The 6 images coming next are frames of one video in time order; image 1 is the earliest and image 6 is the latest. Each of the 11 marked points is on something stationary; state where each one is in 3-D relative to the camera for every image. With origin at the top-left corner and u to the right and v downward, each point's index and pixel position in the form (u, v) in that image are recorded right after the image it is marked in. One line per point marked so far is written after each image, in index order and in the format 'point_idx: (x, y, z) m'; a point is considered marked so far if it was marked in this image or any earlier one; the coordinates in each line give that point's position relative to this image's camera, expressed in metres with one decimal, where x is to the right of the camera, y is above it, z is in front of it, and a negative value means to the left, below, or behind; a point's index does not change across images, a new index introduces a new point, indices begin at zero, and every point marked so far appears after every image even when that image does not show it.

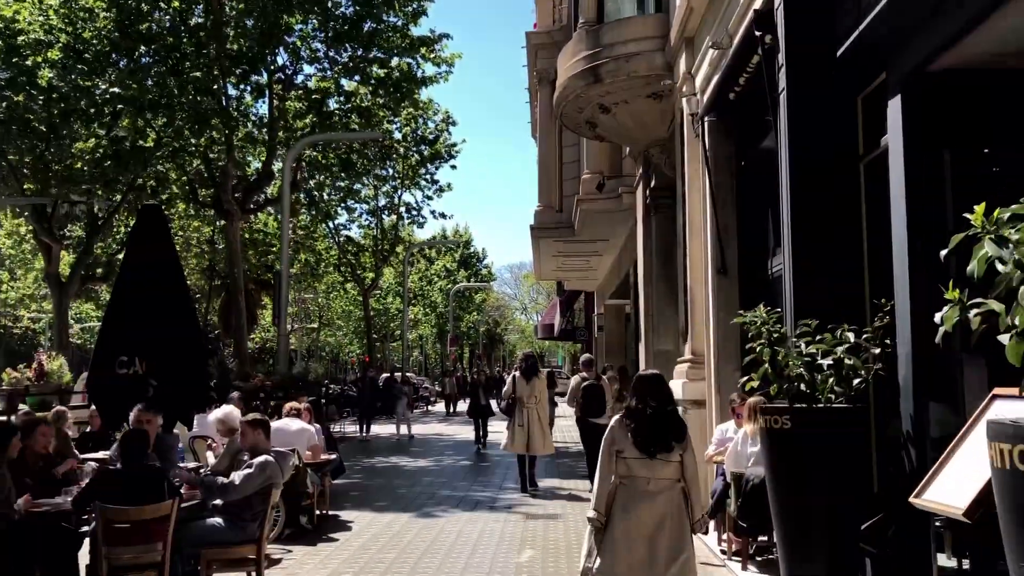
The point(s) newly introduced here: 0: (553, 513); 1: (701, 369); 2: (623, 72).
0: (+0.4, -2.4, +9.6) m
1: (+1.9, -0.8, +9.3) m
2: (+1.3, +2.5, +10.6) m
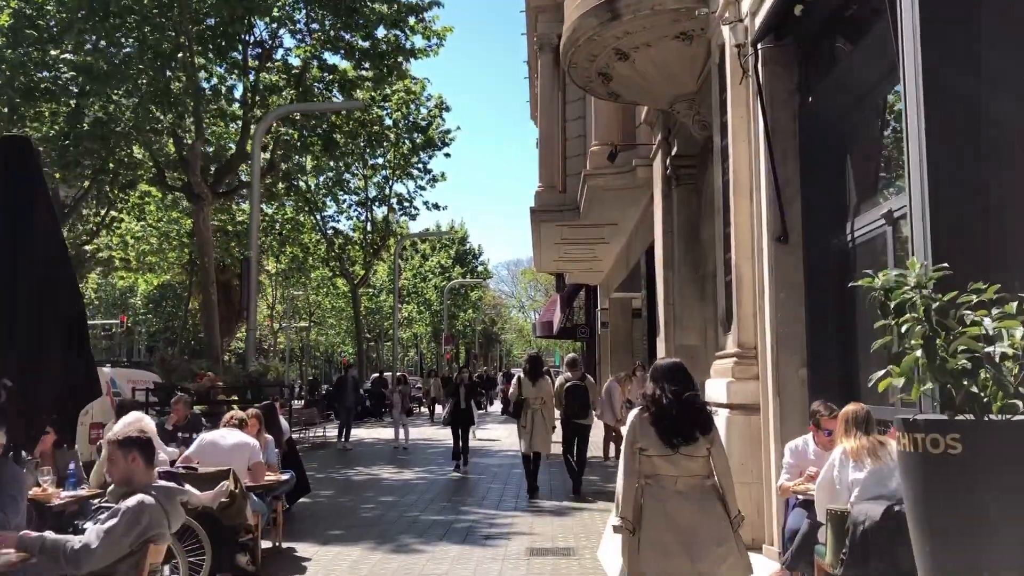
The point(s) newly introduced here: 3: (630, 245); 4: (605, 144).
0: (+0.4, -2.2, +7.7) m
1: (+1.9, -0.6, +7.4) m
2: (+1.3, +2.7, +8.7) m
3: (+2.5, +0.9, +19.0) m
4: (+1.4, +2.2, +13.9) m
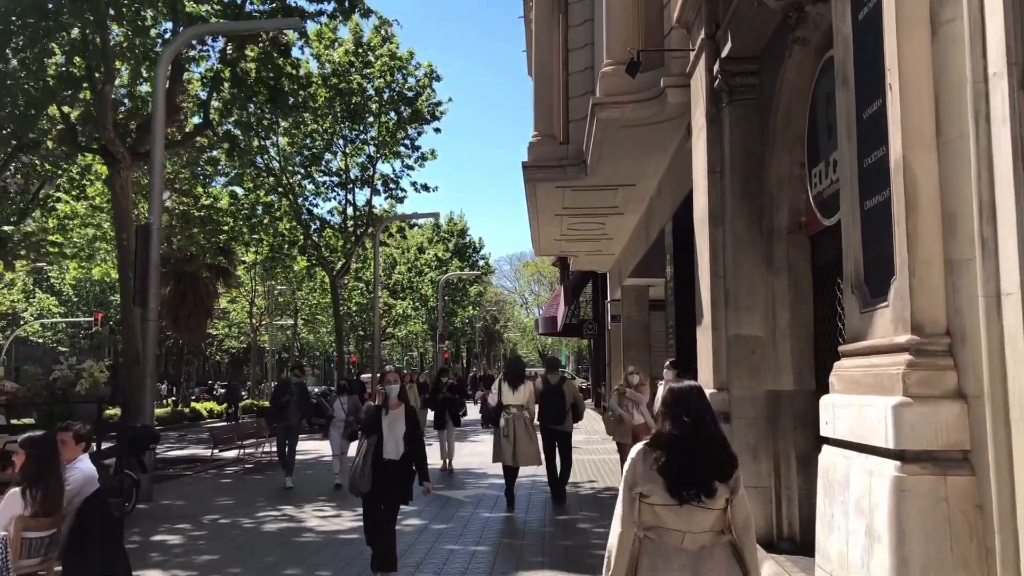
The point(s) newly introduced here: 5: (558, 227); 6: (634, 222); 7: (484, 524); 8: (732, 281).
0: (+0.2, -1.9, +3.9) m
1: (+1.7, -0.3, +3.5) m
2: (+1.0, +3.0, +4.9) m
3: (+2.3, +1.2, +15.2) m
4: (+1.2, +2.5, +10.1) m
5: (+0.9, +1.1, +16.8) m
6: (+2.2, +1.2, +16.4) m
7: (-0.3, -2.4, +9.4) m
8: (+2.0, 0.0, +8.1) m
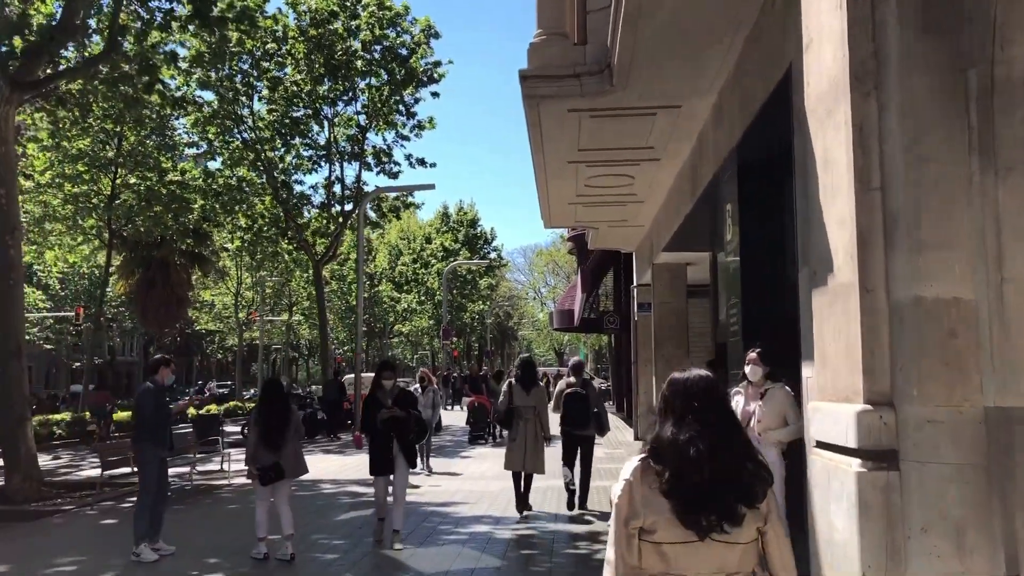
0: (-0.1, -1.5, 0.0) m
1: (+1.4, +0.1, -0.4) m
2: (+0.8, +3.4, +1.0) m
3: (+2.2, +1.6, +11.2) m
4: (+1.1, +2.9, +6.1) m
5: (+0.9, +1.5, +12.9) m
6: (+2.2, +1.6, +12.5) m
7: (-0.4, -2.1, +5.6) m
8: (+1.8, +0.4, +4.2) m
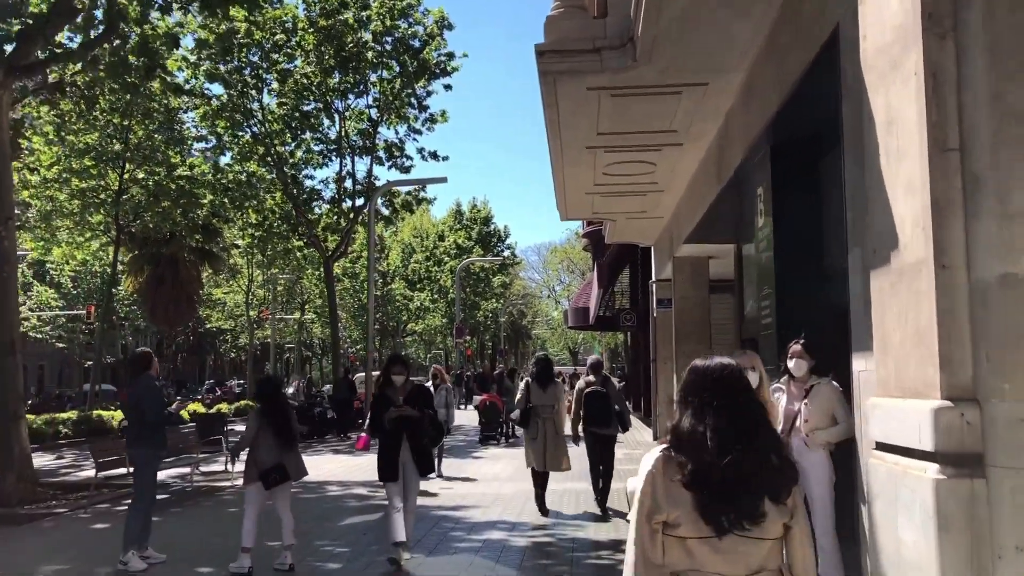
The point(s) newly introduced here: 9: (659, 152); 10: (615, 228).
0: (0.0, -1.4, -0.6) m
1: (+1.4, +0.1, -1.0) m
2: (+0.8, +3.5, +0.3) m
3: (+2.4, +1.7, +10.6) m
4: (+1.2, +3.0, +5.5) m
5: (+1.1, +1.6, +12.3) m
6: (+2.4, +1.7, +11.8) m
7: (-0.3, -2.0, +5.0) m
8: (+1.9, +0.5, +3.6) m
9: (+1.9, +1.7, +11.3) m
10: (+1.9, +1.2, +16.7) m
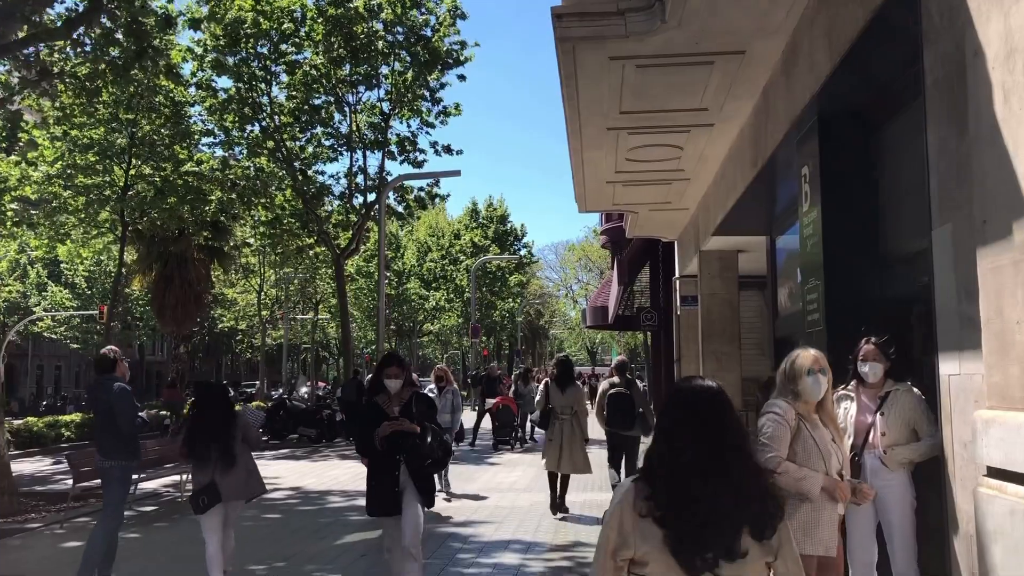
0: (-0.1, -1.3, -1.6) m
1: (+1.4, +0.2, -2.0) m
2: (+0.8, +3.6, -0.6) m
3: (+2.6, +1.8, +9.6) m
4: (+1.2, +3.1, +4.6) m
5: (+1.2, +1.7, +11.3) m
6: (+2.6, +1.8, +10.8) m
7: (-0.3, -1.9, +4.0) m
8: (+1.9, +0.6, +2.6) m
9: (+2.0, +1.8, +10.3) m
10: (+2.2, +1.2, +15.7) m
